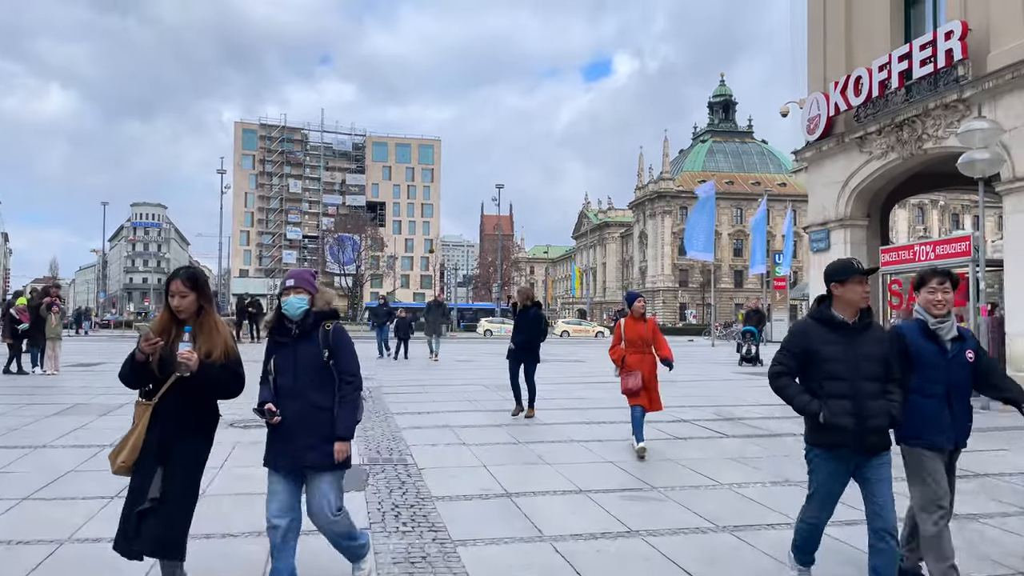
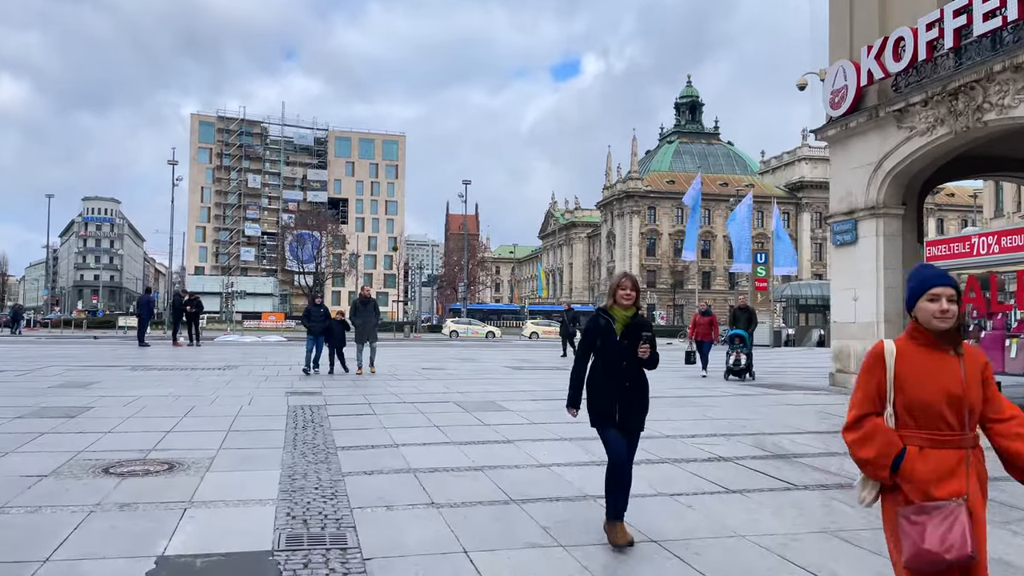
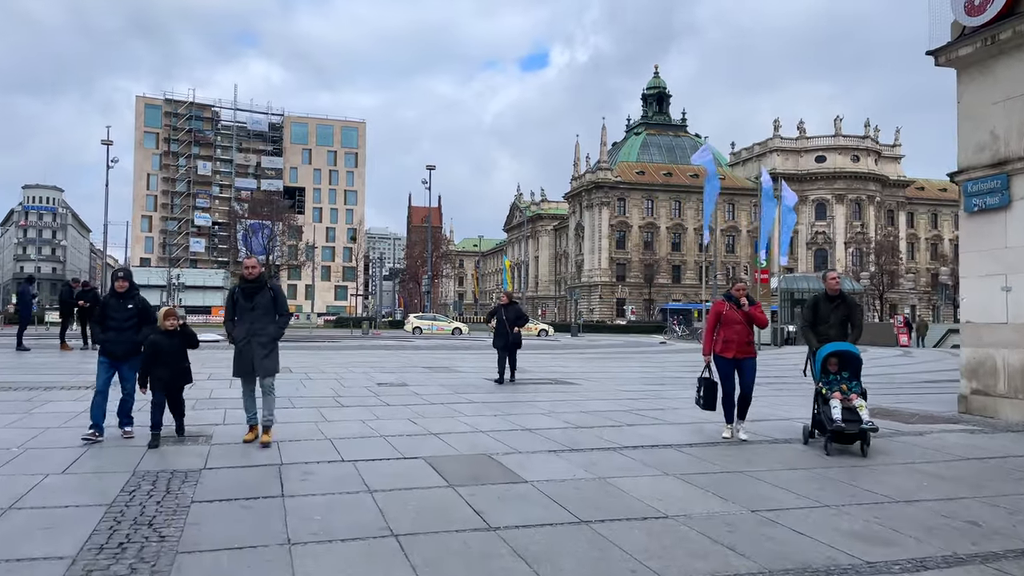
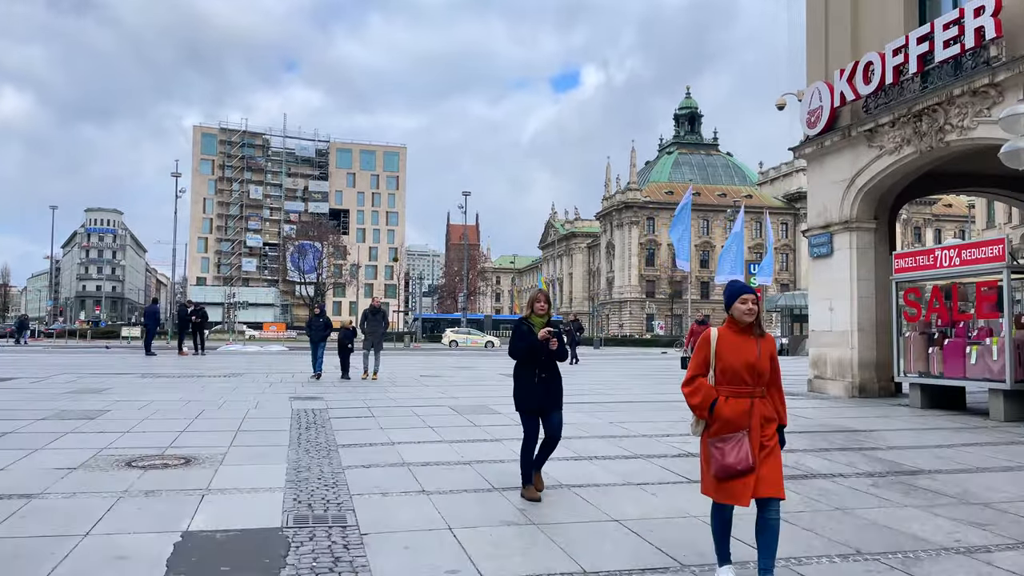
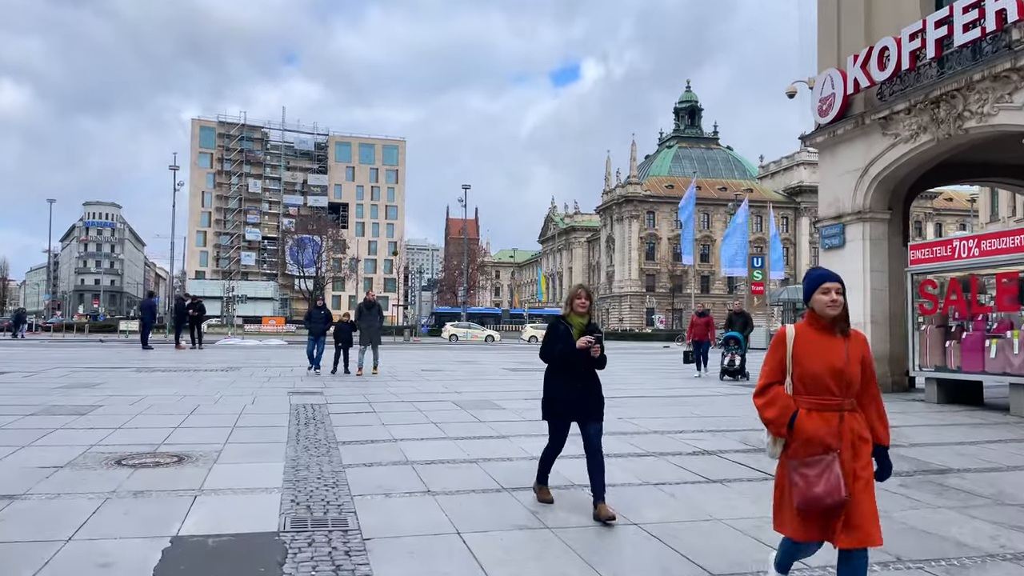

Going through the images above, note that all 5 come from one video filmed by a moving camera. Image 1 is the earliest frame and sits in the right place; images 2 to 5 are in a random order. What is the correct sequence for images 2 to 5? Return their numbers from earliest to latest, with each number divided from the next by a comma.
4, 5, 2, 3
